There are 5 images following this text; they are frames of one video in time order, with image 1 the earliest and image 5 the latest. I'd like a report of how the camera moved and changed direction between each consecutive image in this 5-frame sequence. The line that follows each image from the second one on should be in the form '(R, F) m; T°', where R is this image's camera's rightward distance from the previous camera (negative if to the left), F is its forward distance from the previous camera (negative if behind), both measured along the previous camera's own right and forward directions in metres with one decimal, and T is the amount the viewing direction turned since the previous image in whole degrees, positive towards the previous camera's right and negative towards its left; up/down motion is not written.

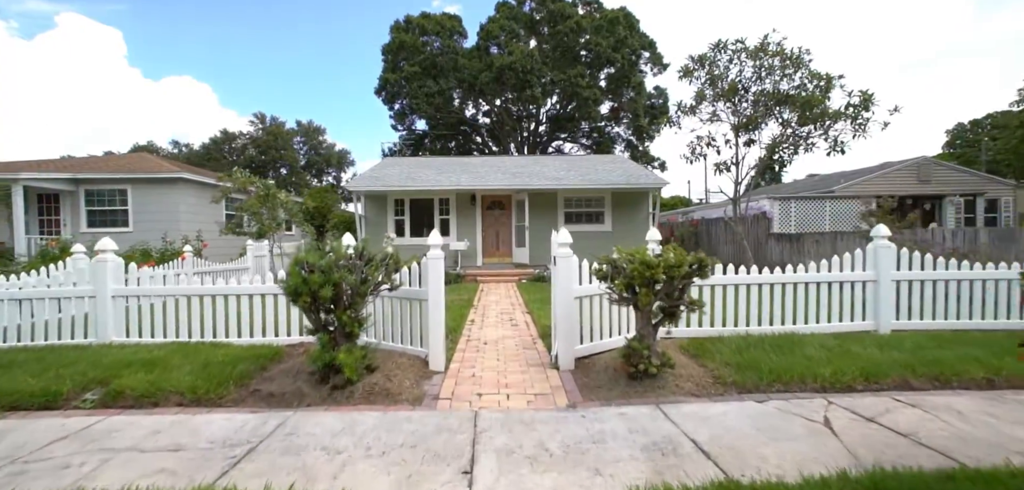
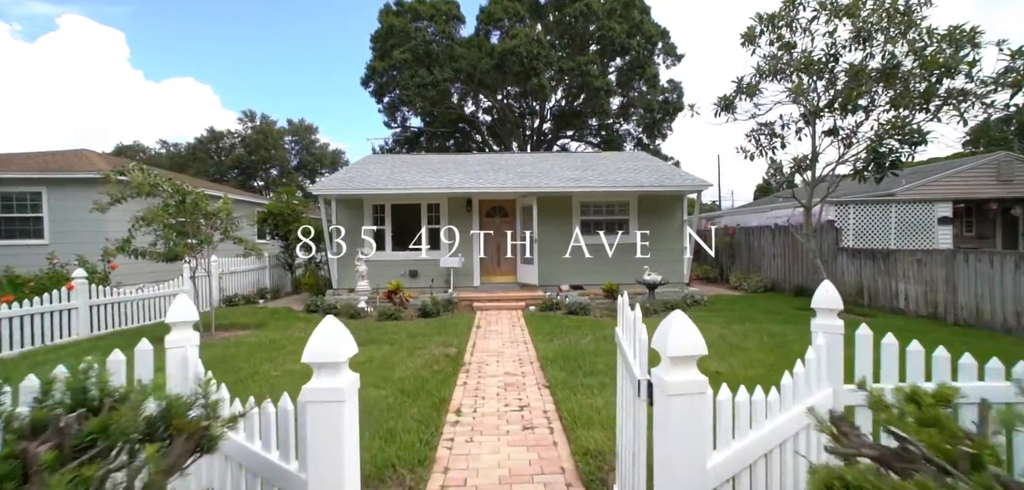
(-0.1, +2.4) m; 0°
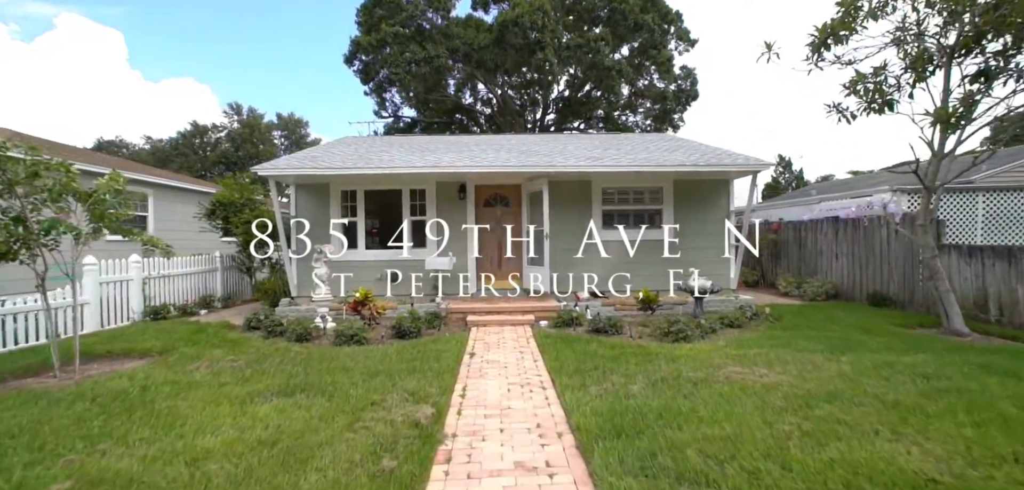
(-0.1, +2.3) m; 0°
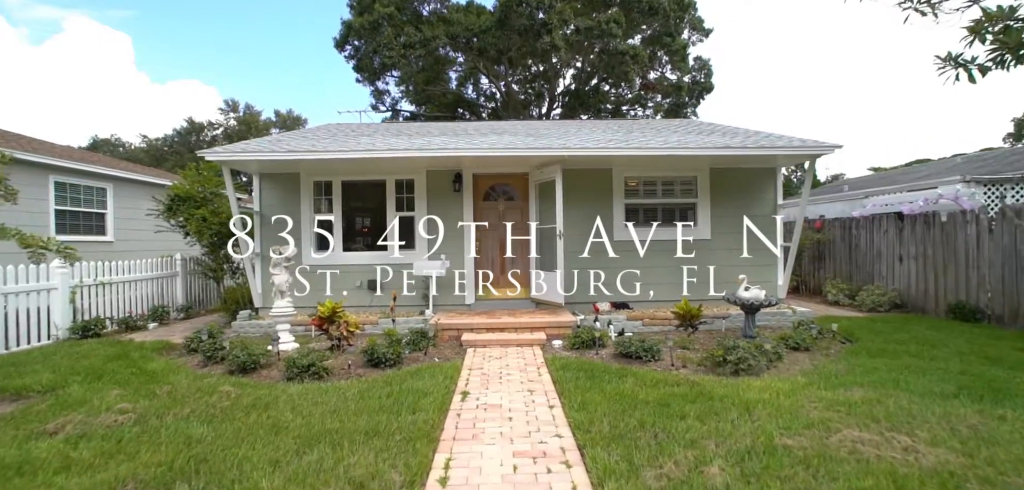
(0.0, +1.5) m; -1°
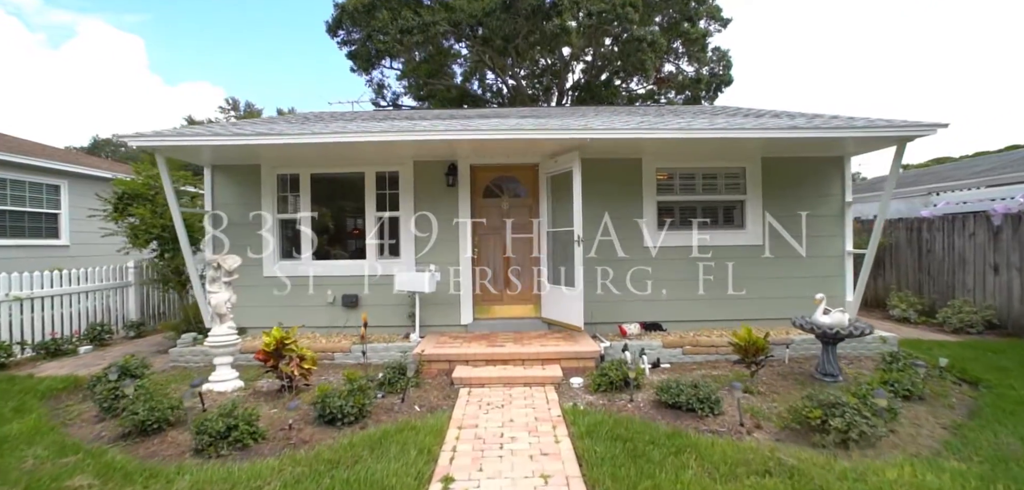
(0.0, +1.4) m; -1°
